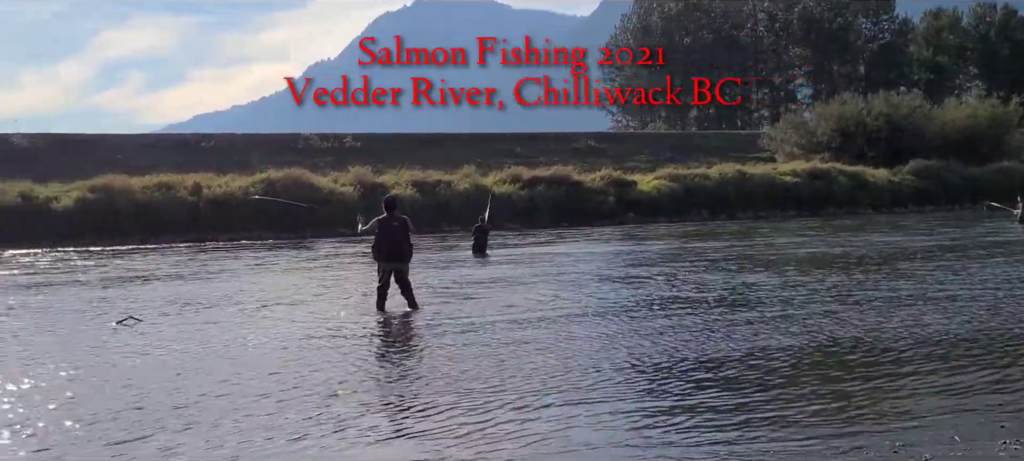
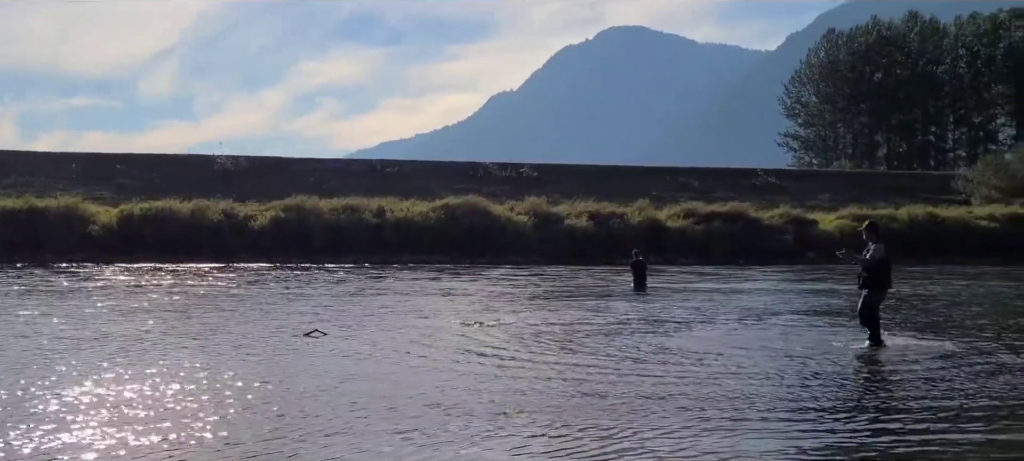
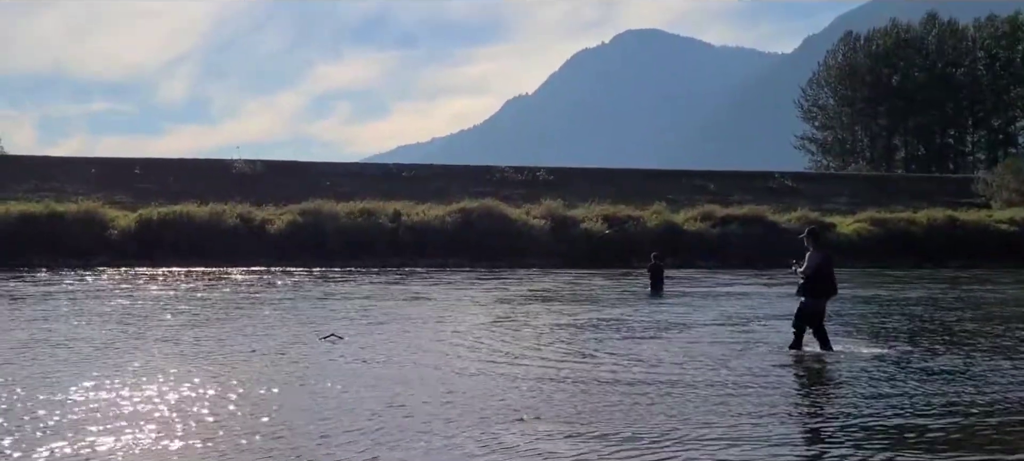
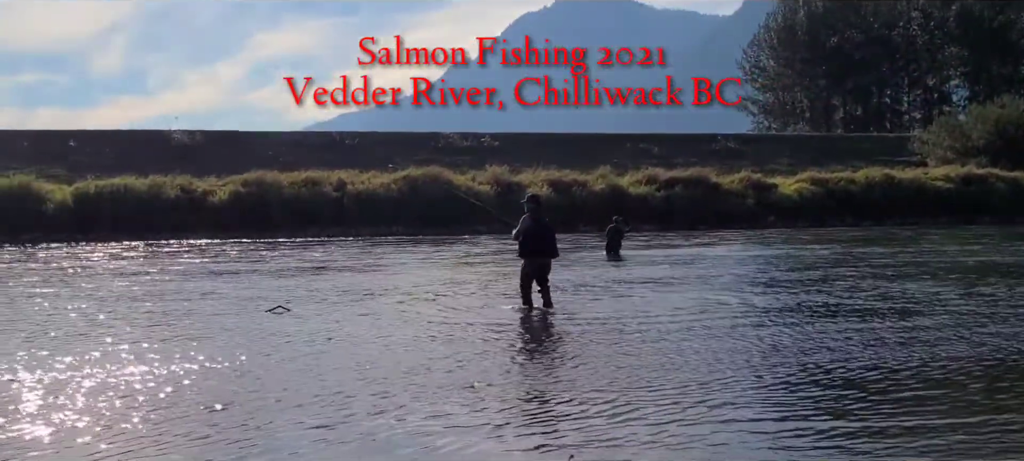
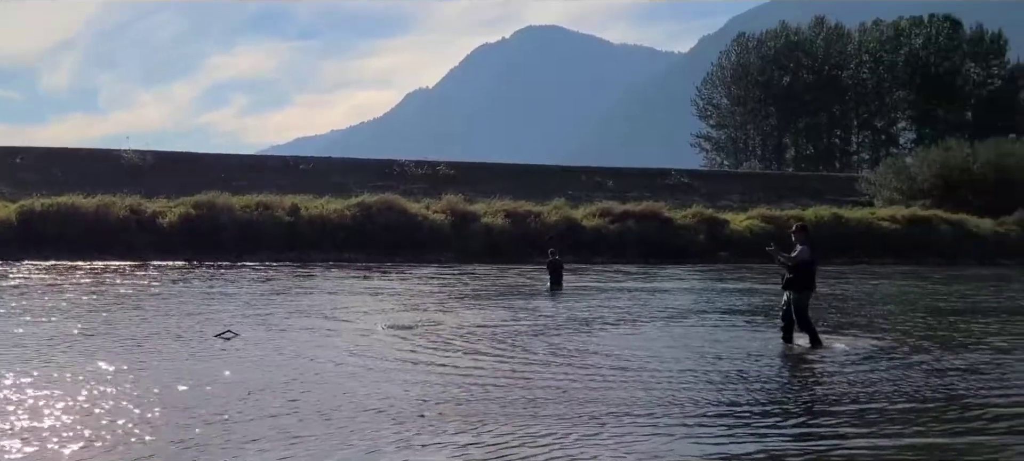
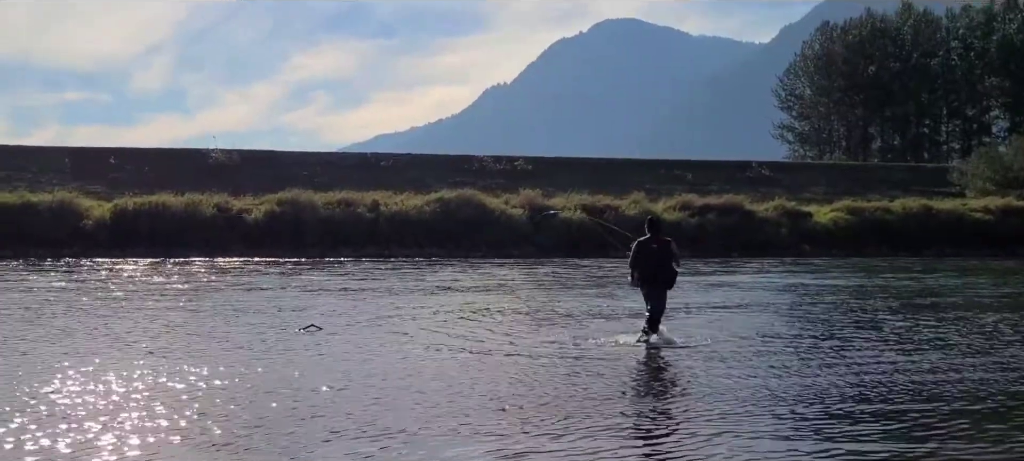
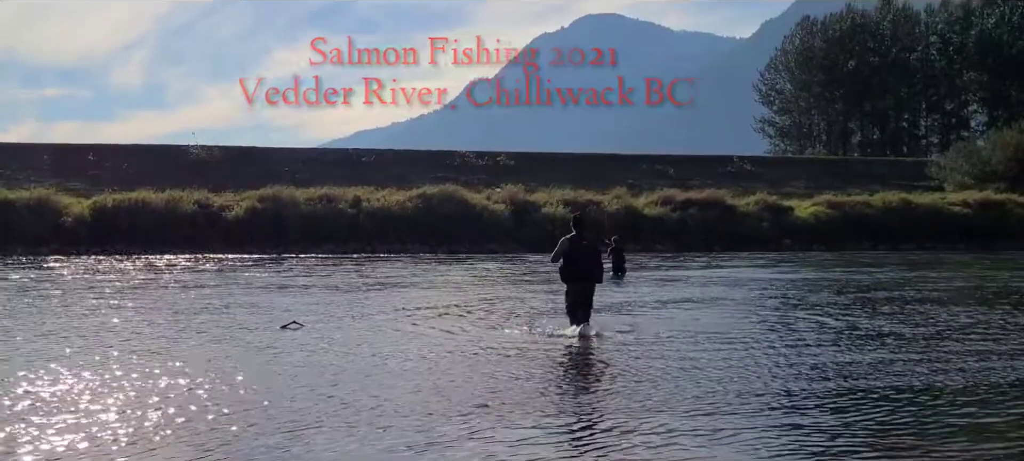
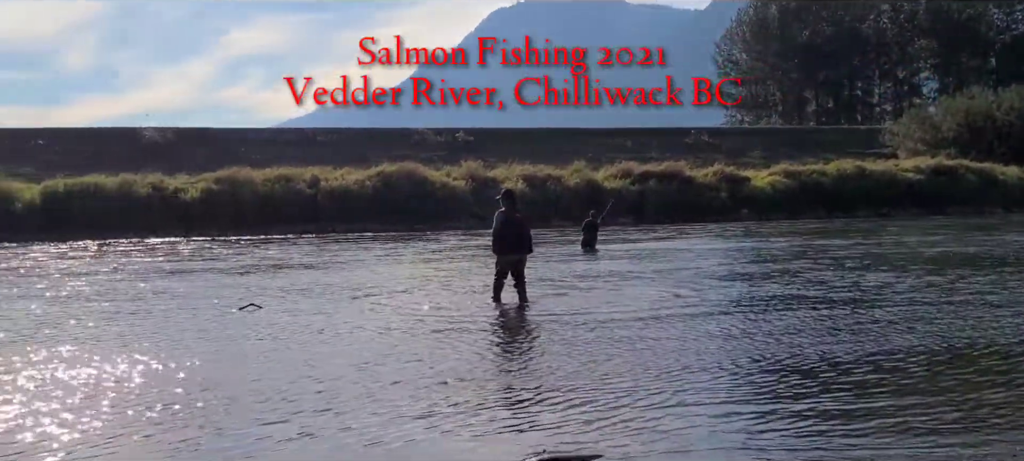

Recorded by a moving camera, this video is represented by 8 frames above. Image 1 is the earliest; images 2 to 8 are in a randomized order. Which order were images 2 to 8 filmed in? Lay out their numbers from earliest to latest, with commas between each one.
8, 4, 7, 6, 3, 2, 5
